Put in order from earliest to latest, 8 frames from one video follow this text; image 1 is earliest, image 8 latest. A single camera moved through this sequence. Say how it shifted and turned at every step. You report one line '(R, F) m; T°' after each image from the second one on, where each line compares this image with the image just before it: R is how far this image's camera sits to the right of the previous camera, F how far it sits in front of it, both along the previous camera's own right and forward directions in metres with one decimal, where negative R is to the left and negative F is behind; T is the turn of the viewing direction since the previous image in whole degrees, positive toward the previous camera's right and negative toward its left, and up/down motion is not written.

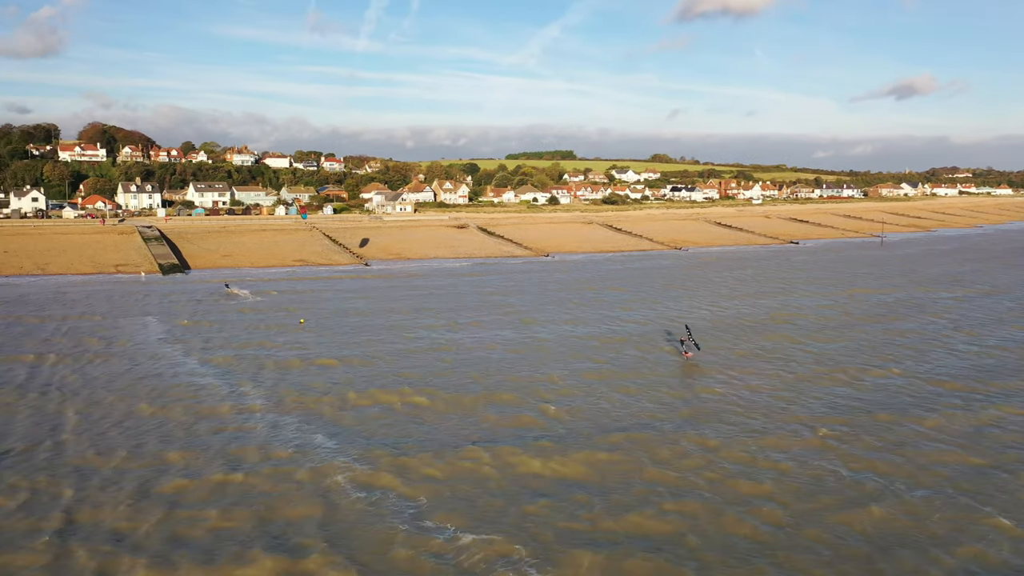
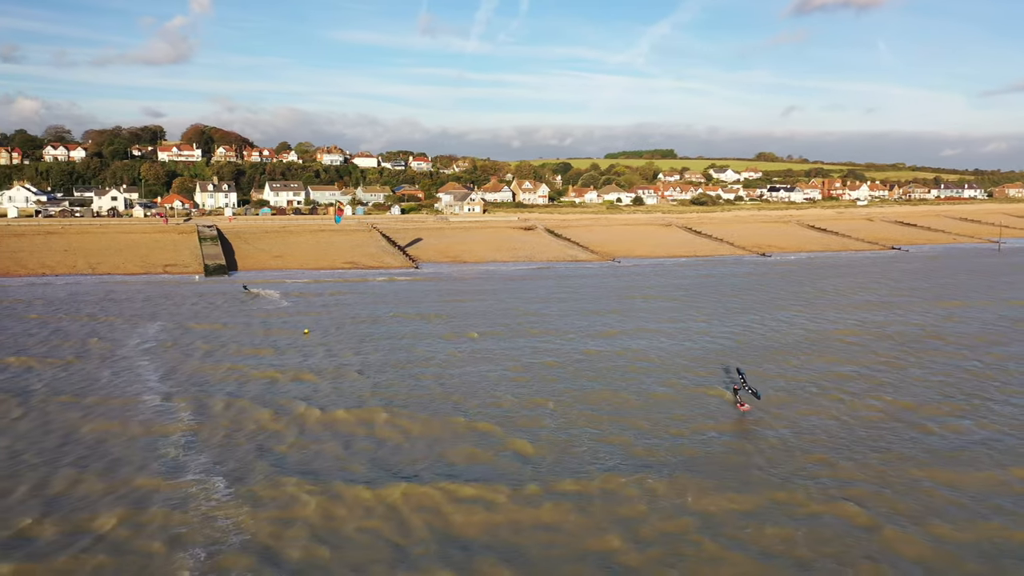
(+1.7, +2.1) m; -7°
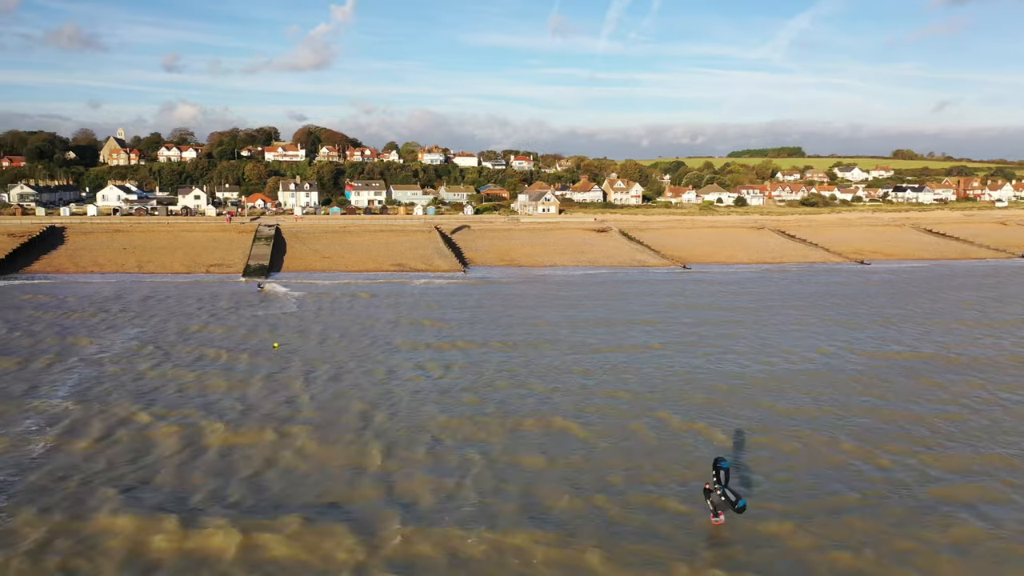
(+2.5, +2.4) m; -9°
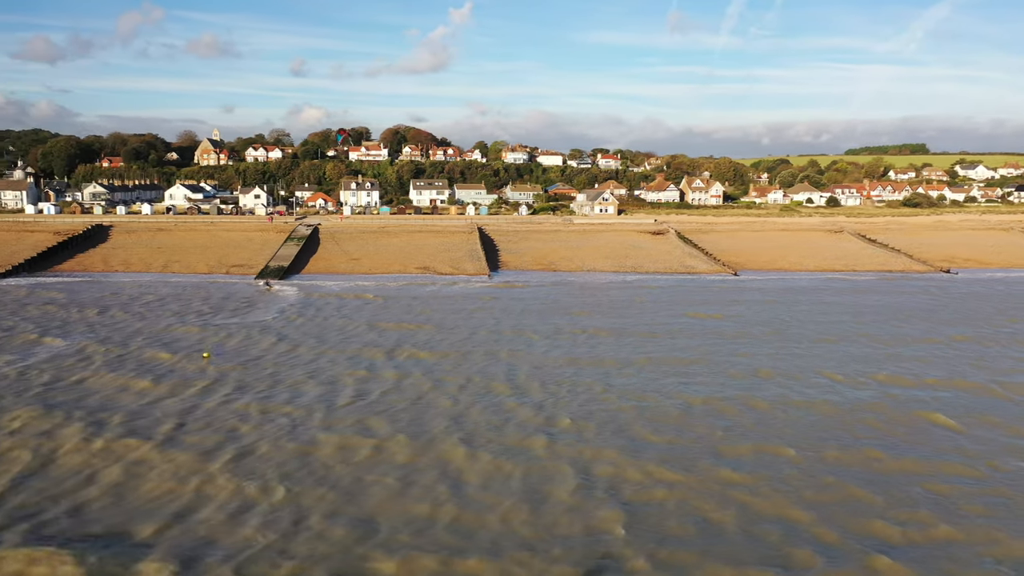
(+2.7, +2.2) m; -8°
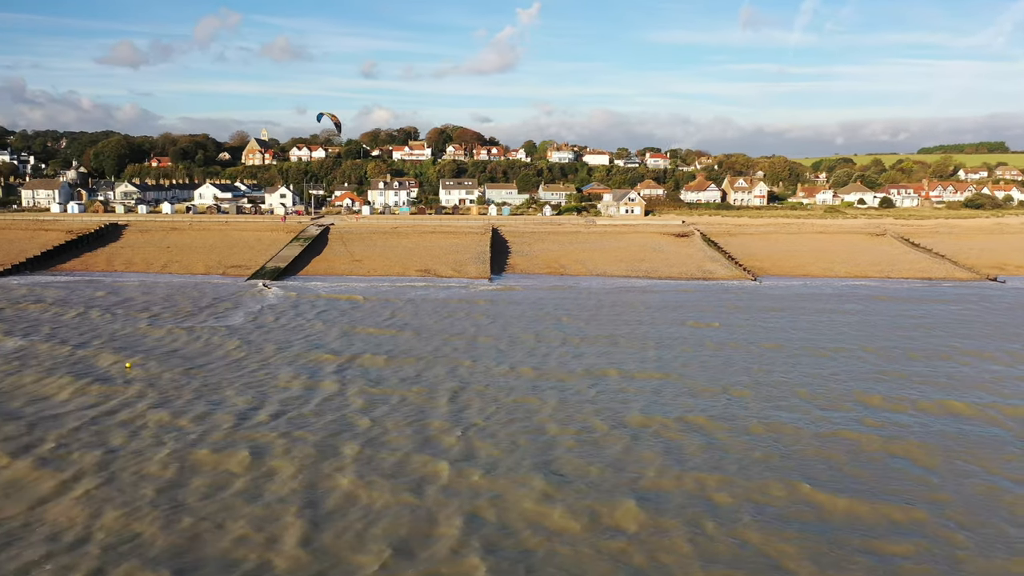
(+2.0, +1.5) m; -4°
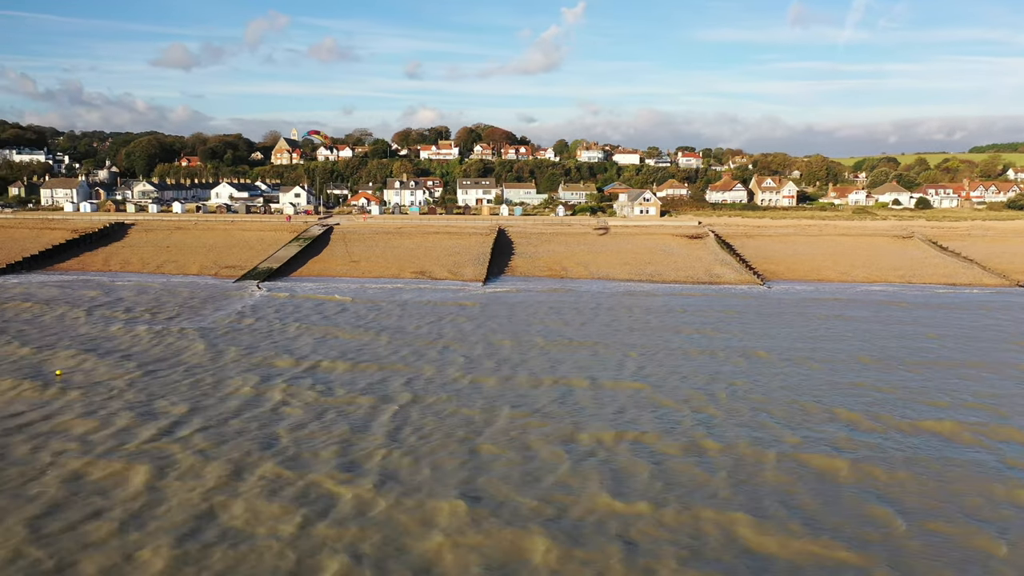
(+1.4, +1.1) m; -3°
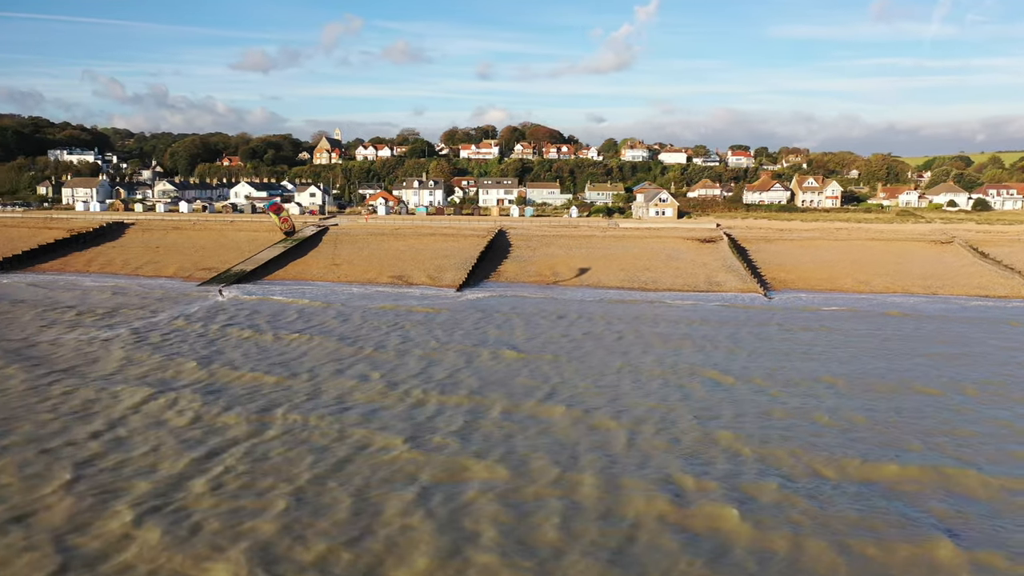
(+2.5, +2.0) m; -5°
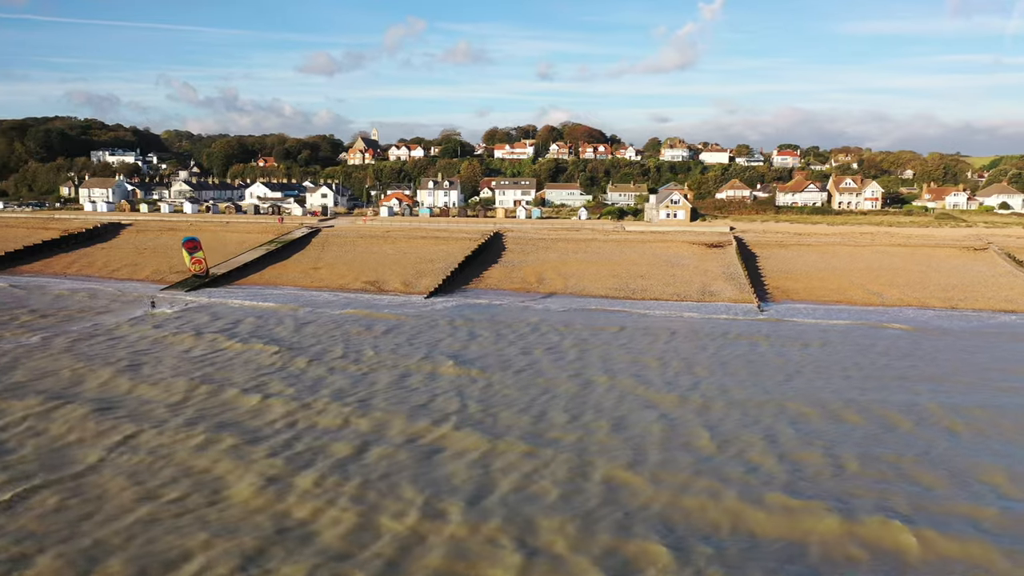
(+2.2, +1.8) m; -4°
